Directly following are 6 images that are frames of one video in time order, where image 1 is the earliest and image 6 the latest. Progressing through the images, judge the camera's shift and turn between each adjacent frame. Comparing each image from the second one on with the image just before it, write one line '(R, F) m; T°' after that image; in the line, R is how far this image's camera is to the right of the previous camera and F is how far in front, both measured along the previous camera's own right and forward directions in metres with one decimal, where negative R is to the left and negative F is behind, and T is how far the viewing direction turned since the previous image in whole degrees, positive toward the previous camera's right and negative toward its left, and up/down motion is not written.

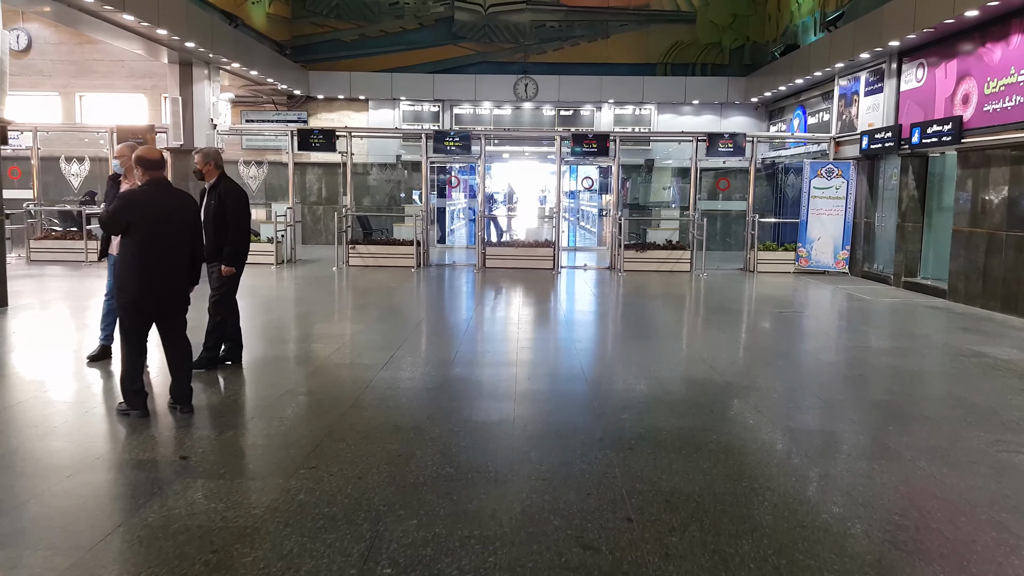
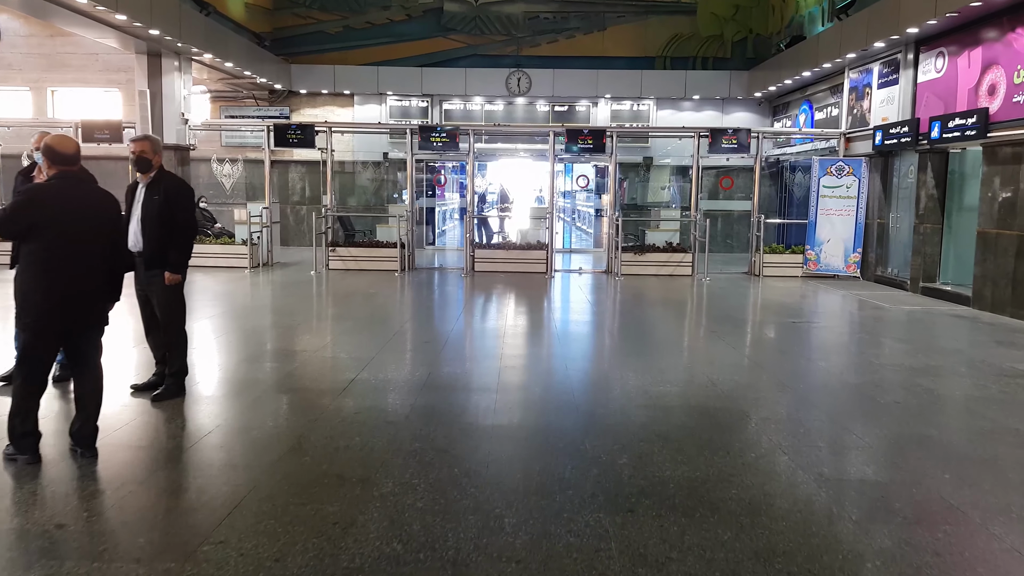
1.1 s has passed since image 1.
(+0.1, +0.7) m; 0°
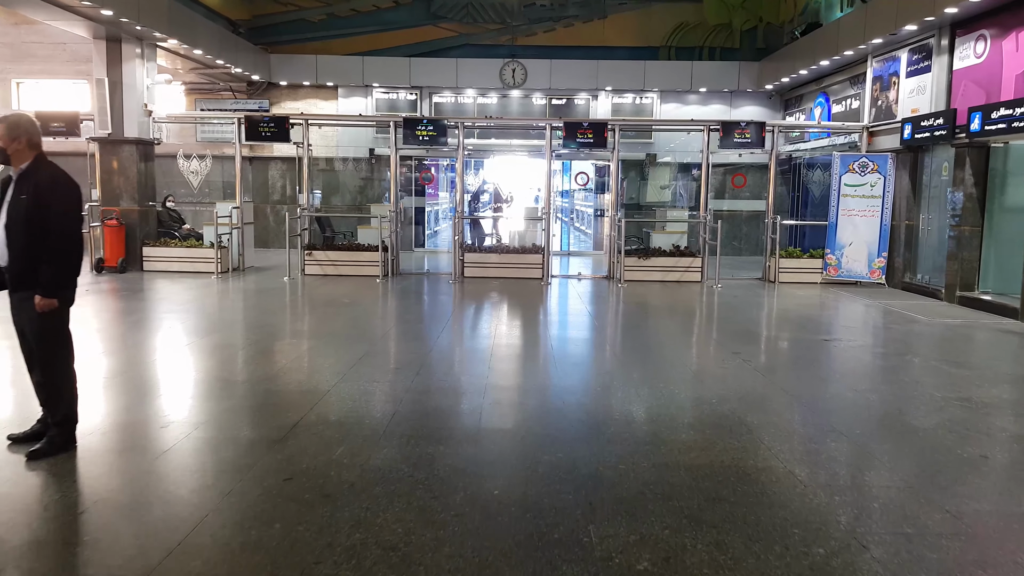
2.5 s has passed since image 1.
(+0.1, +0.9) m; 0°
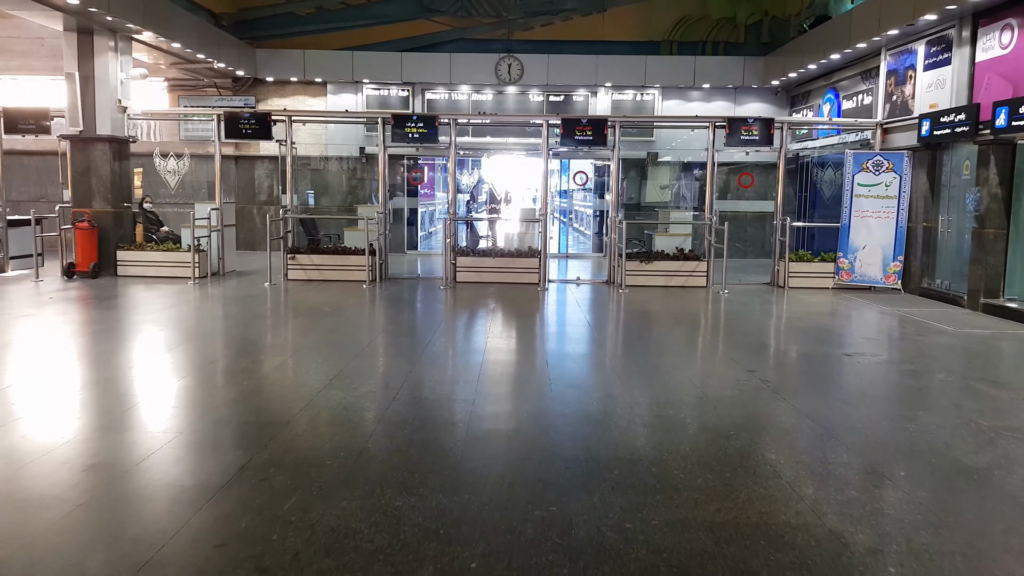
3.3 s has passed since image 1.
(+0.1, +0.5) m; 0°
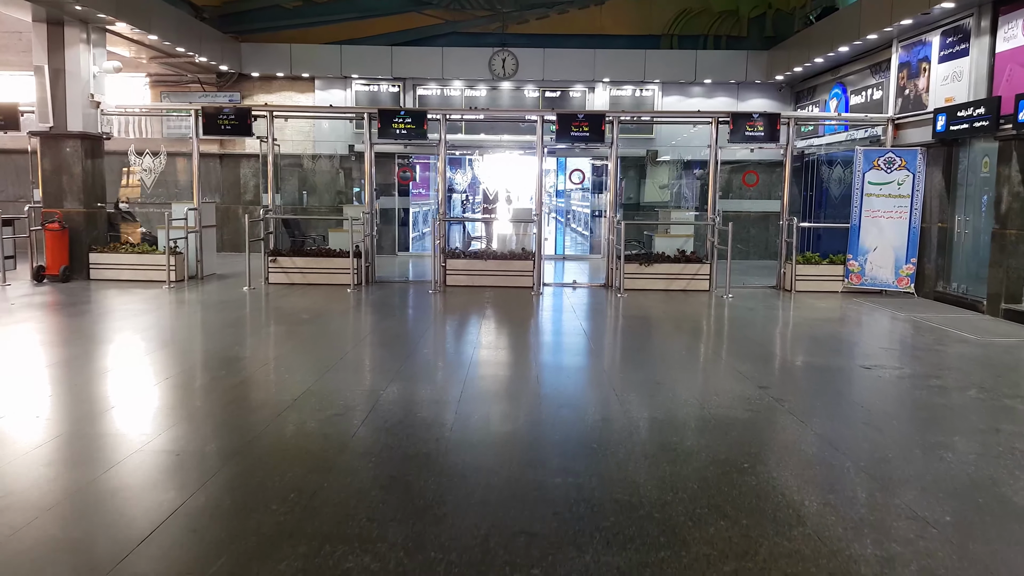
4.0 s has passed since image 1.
(+0.1, +0.5) m; 0°
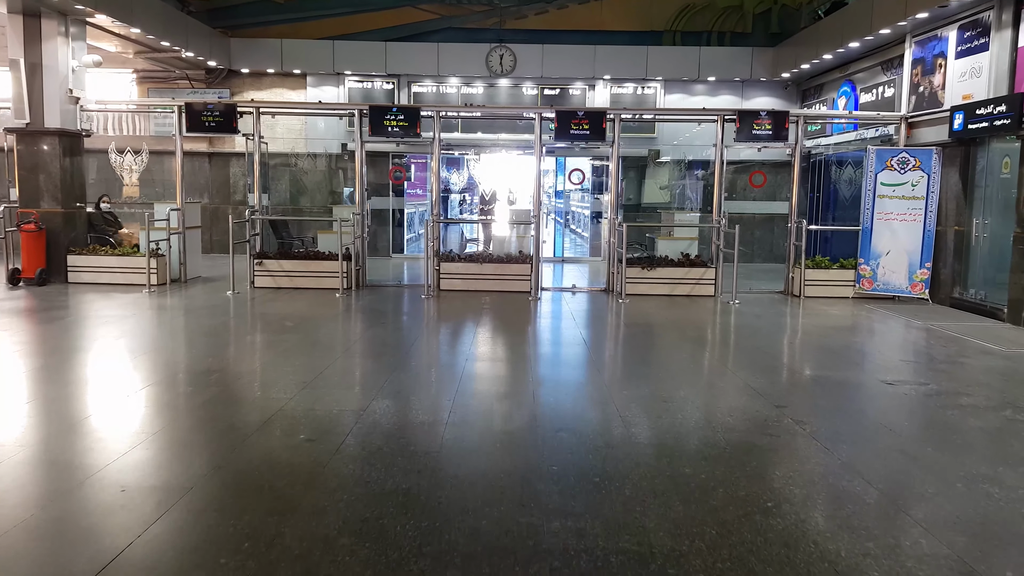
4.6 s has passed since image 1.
(0.0, +0.4) m; 0°
